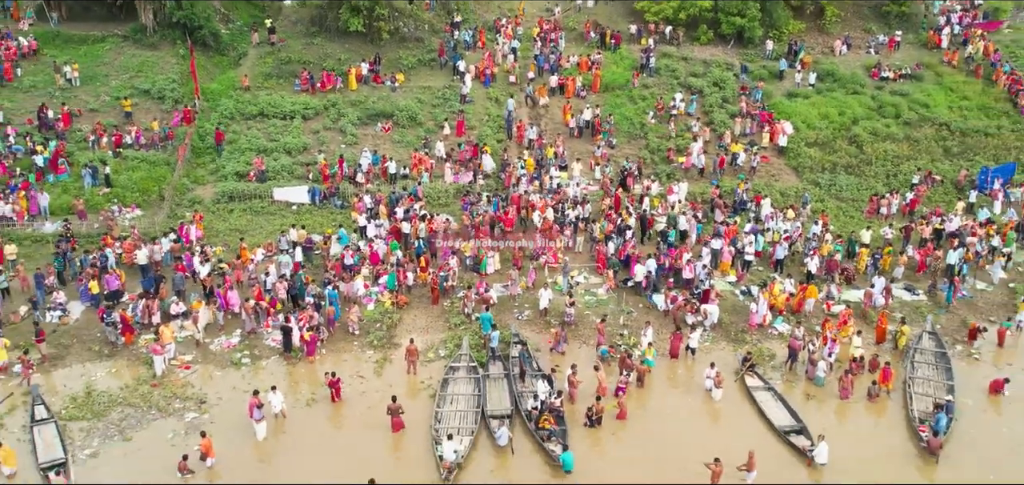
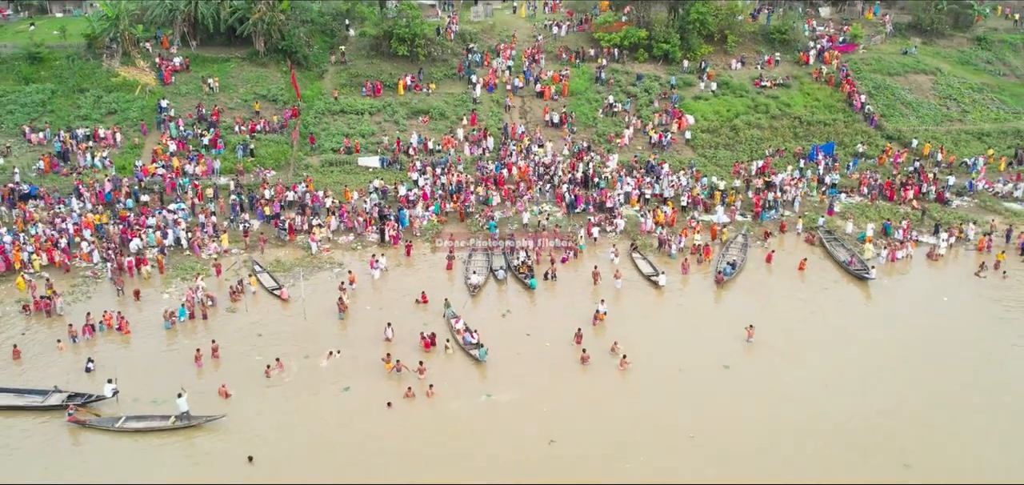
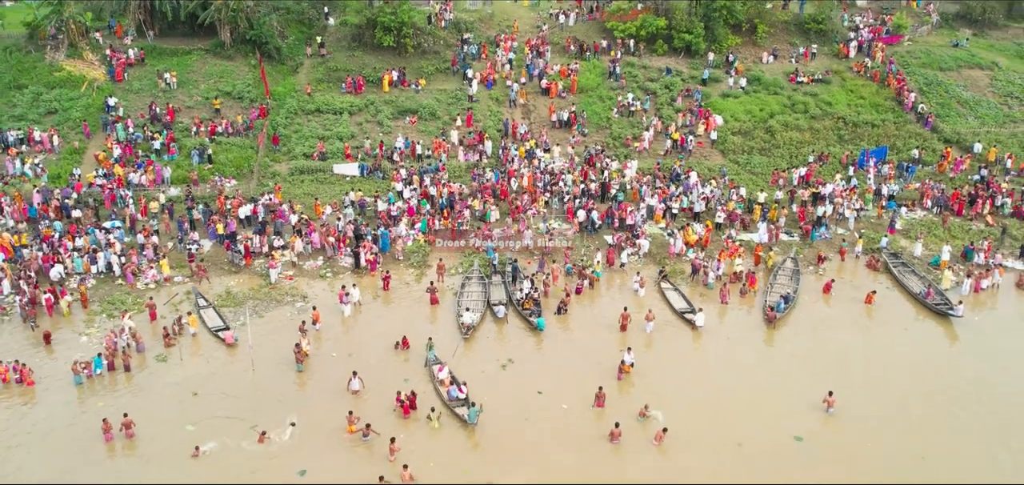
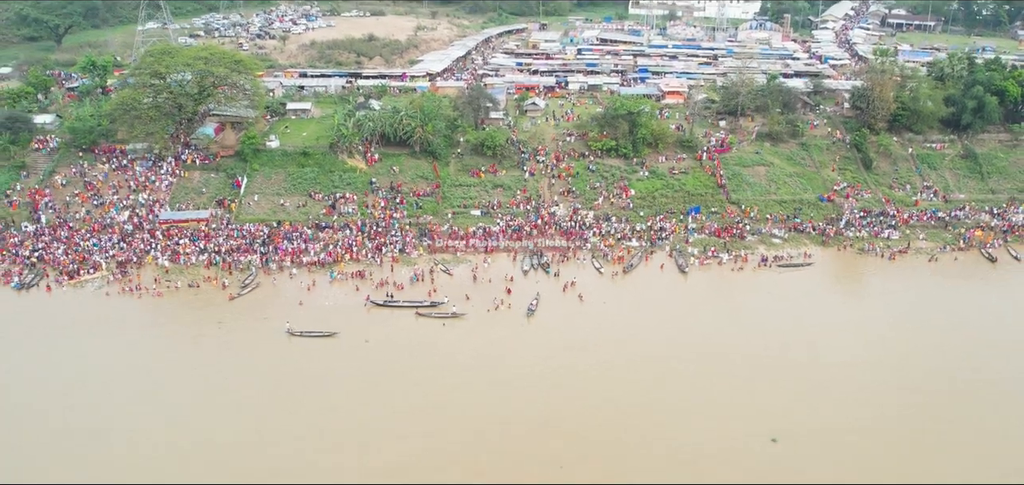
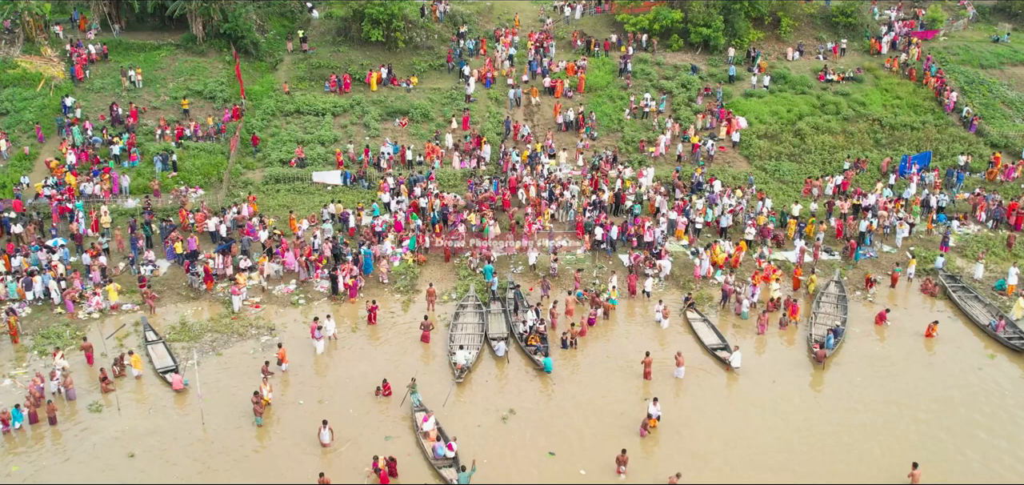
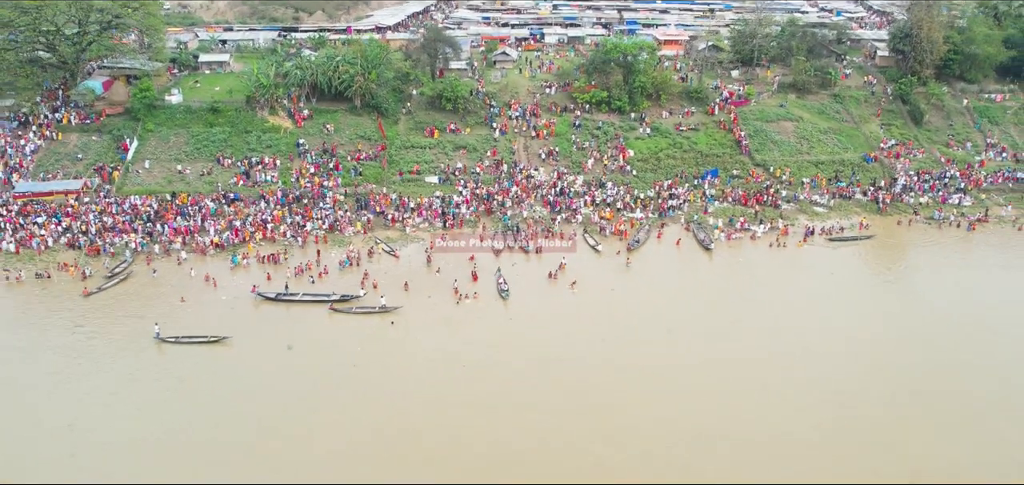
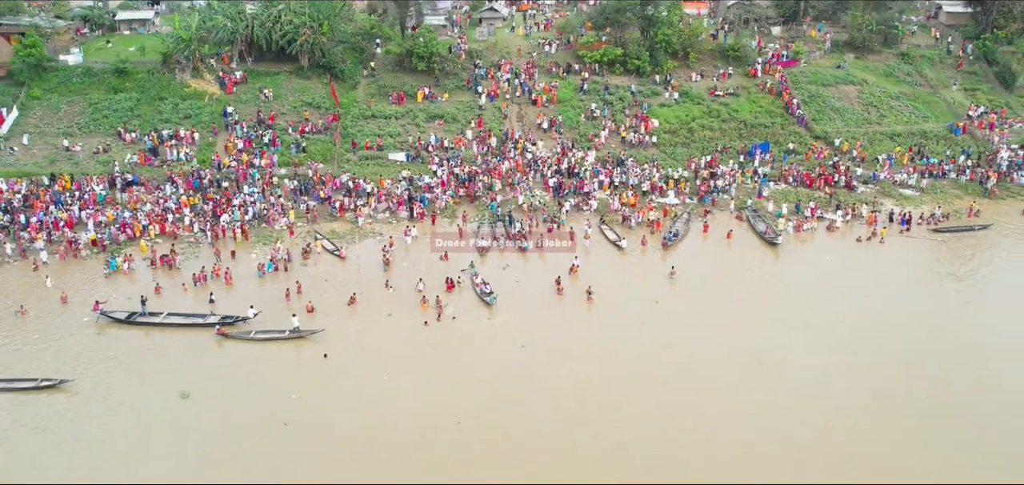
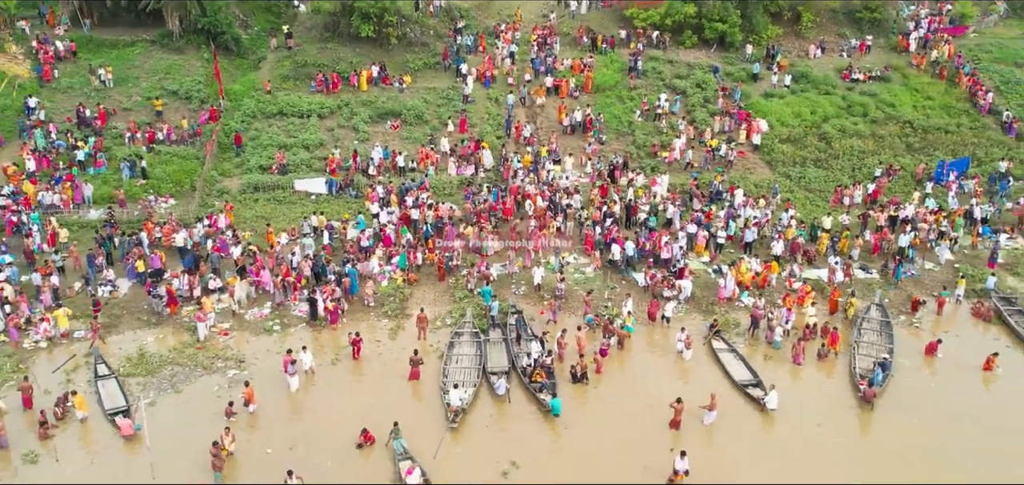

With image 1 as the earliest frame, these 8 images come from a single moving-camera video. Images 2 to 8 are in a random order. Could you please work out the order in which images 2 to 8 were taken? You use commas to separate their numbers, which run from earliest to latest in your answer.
8, 5, 3, 2, 7, 6, 4
